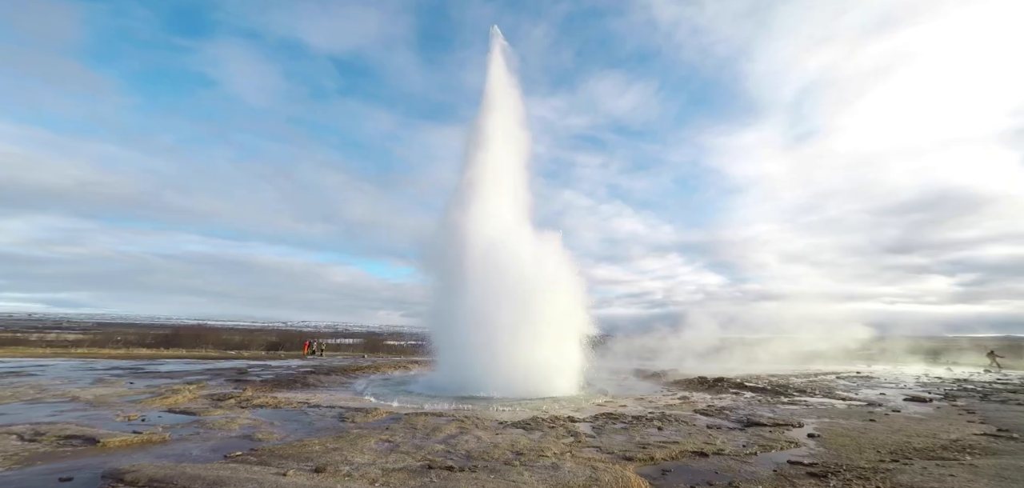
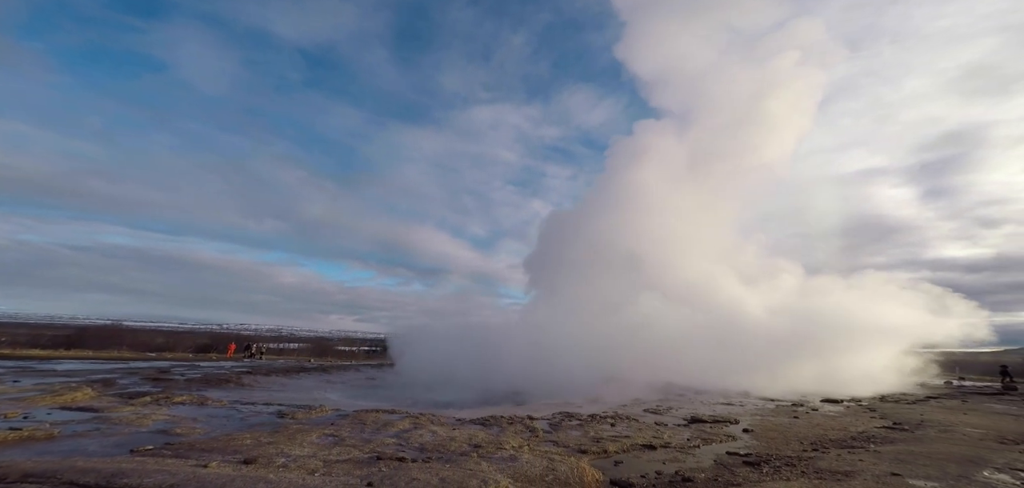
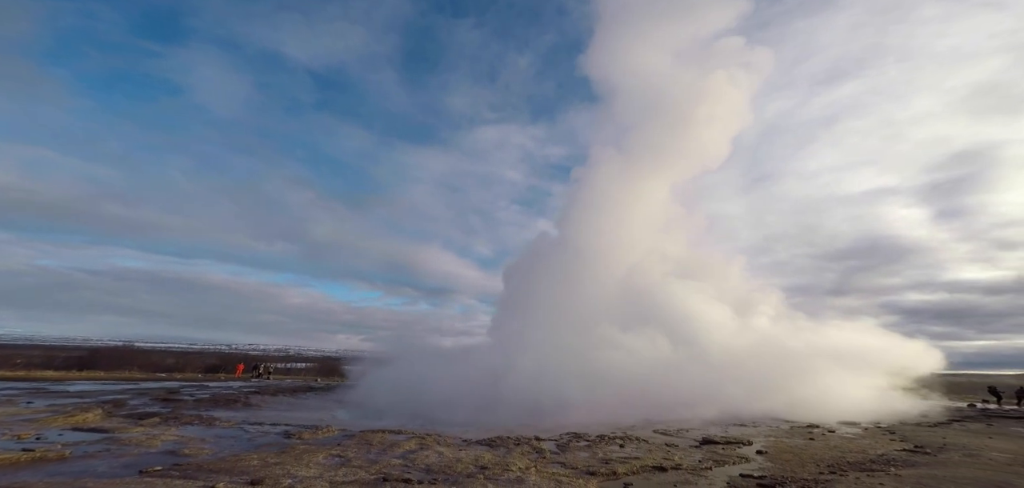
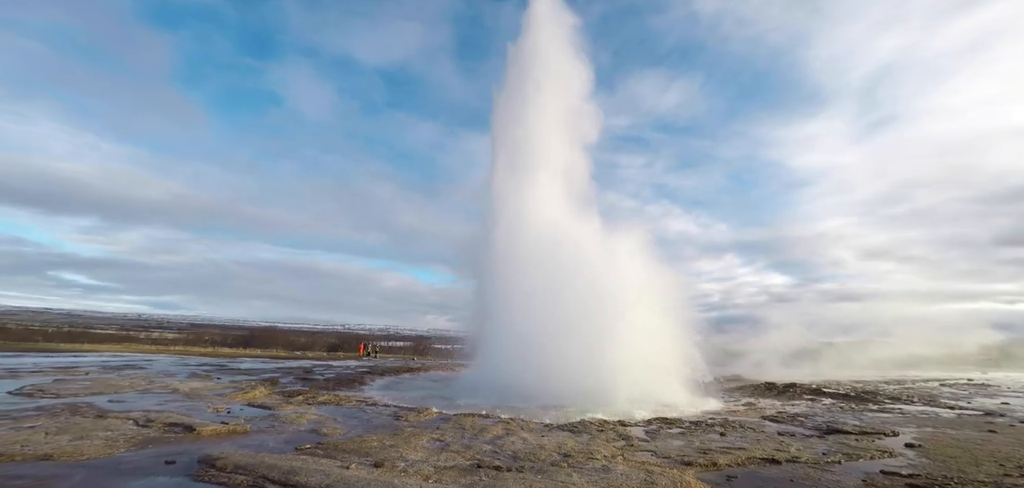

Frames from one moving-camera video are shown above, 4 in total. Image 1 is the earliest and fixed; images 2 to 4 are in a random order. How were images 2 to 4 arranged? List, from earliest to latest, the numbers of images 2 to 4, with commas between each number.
4, 3, 2
